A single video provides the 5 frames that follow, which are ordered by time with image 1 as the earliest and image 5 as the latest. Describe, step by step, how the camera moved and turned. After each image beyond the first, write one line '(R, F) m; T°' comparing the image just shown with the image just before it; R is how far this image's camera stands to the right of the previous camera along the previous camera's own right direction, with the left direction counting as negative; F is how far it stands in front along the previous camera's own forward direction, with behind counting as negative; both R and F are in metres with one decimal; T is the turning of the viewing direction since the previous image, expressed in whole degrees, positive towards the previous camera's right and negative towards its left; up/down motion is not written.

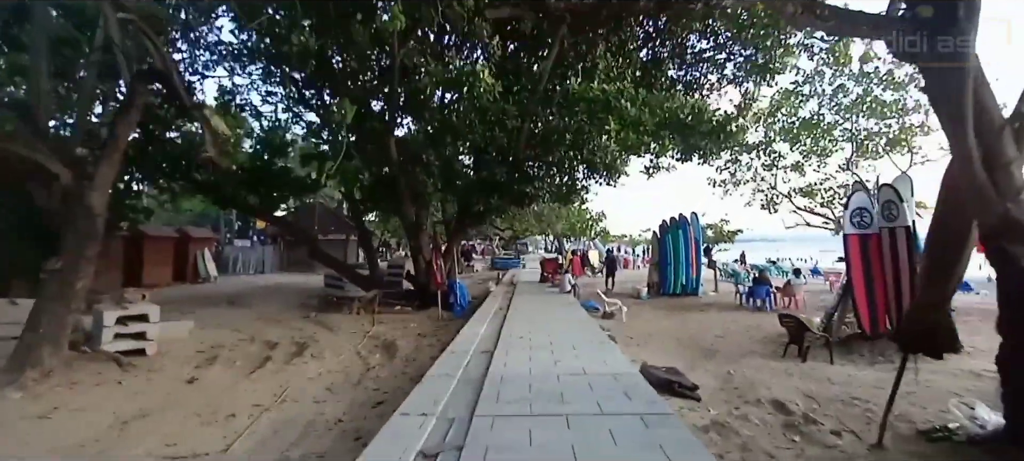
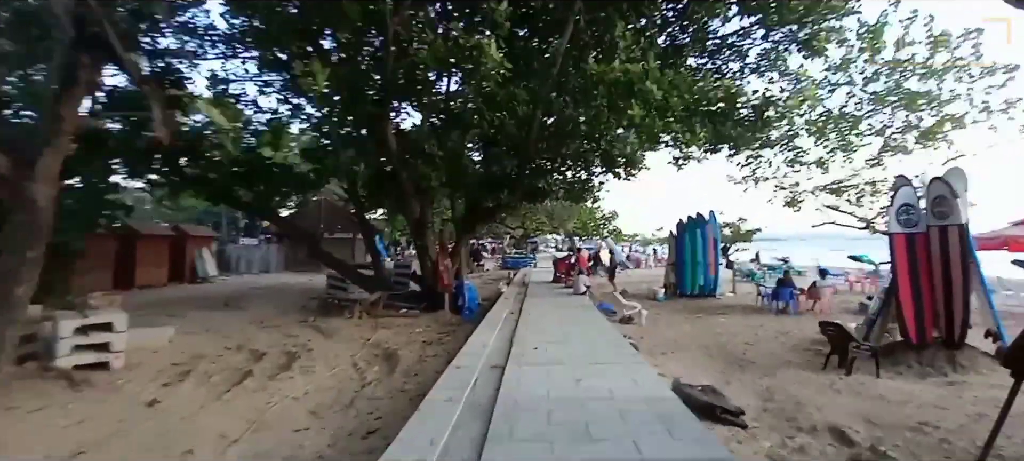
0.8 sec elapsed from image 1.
(0.0, +0.9) m; -1°
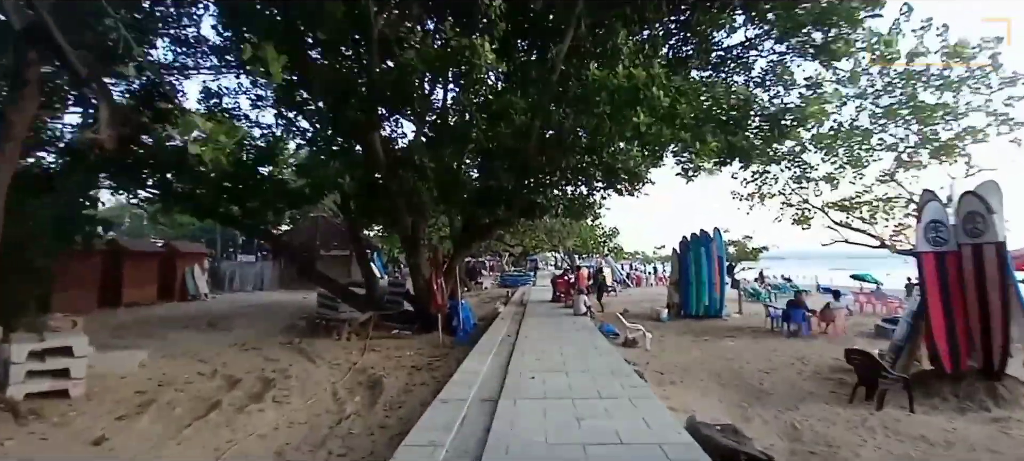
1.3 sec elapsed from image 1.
(0.0, +0.7) m; 0°
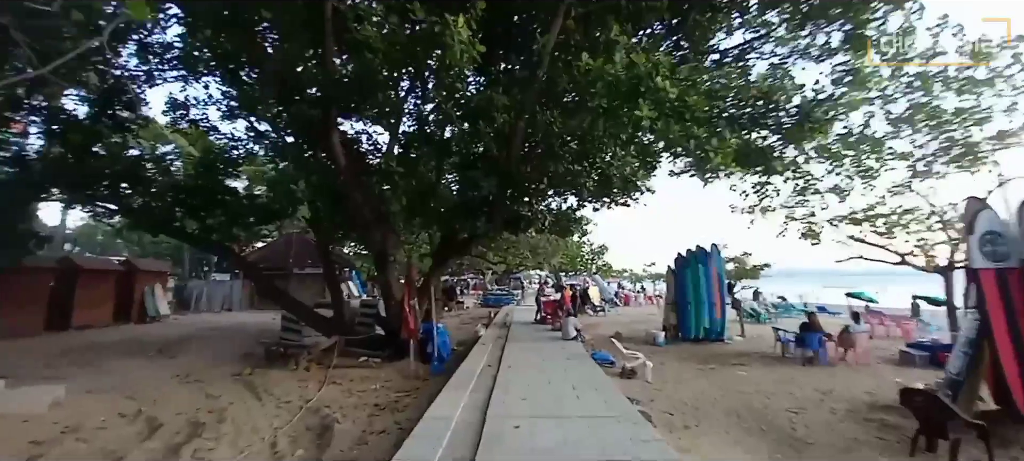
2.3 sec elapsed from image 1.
(0.0, +1.4) m; +1°
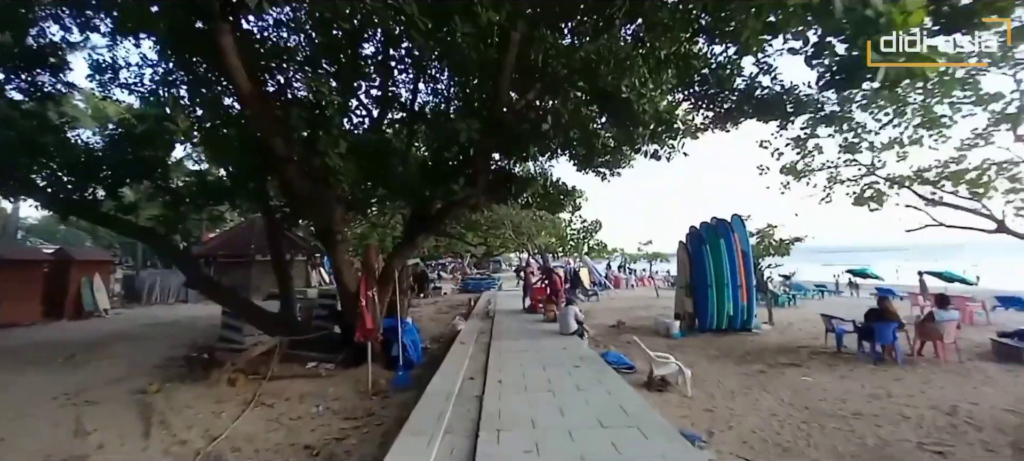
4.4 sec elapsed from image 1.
(-0.1, +2.7) m; +2°
